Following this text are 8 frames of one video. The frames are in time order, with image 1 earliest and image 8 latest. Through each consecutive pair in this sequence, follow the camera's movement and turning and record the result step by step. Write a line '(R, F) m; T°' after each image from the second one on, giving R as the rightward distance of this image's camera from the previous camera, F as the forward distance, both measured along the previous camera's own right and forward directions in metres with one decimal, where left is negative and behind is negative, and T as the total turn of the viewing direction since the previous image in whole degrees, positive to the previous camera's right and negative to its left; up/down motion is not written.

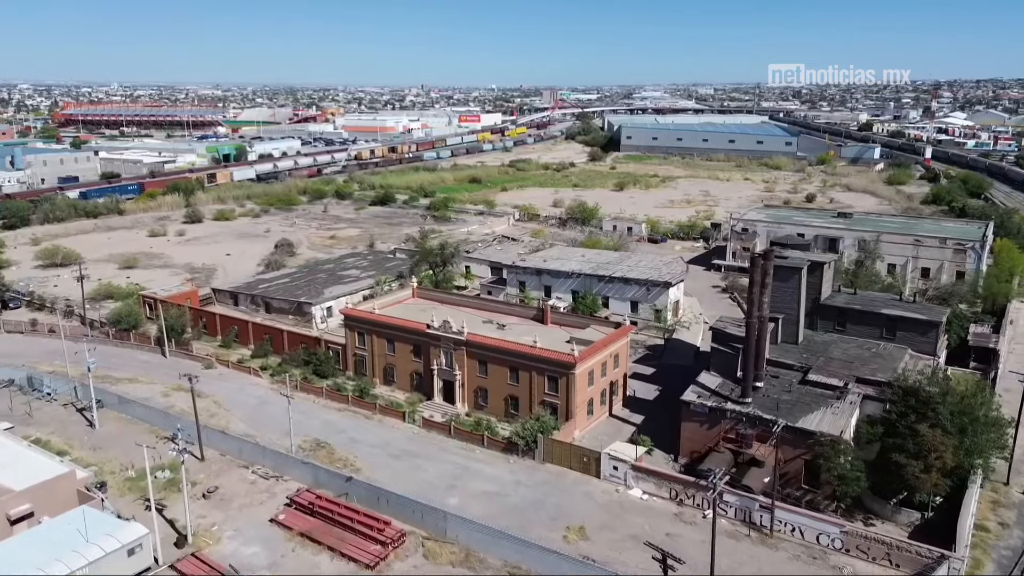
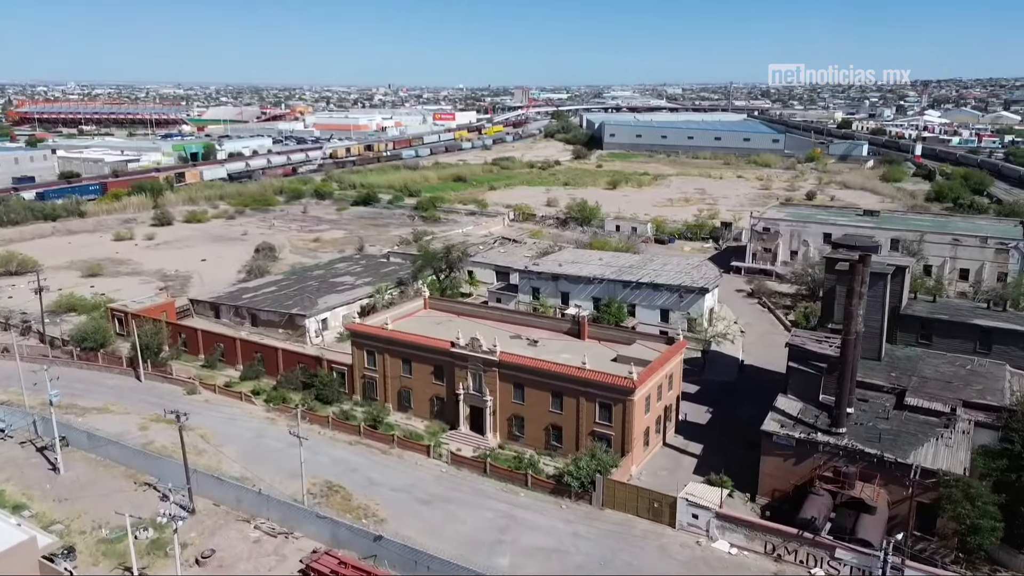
(-3.2, +5.4) m; +2°
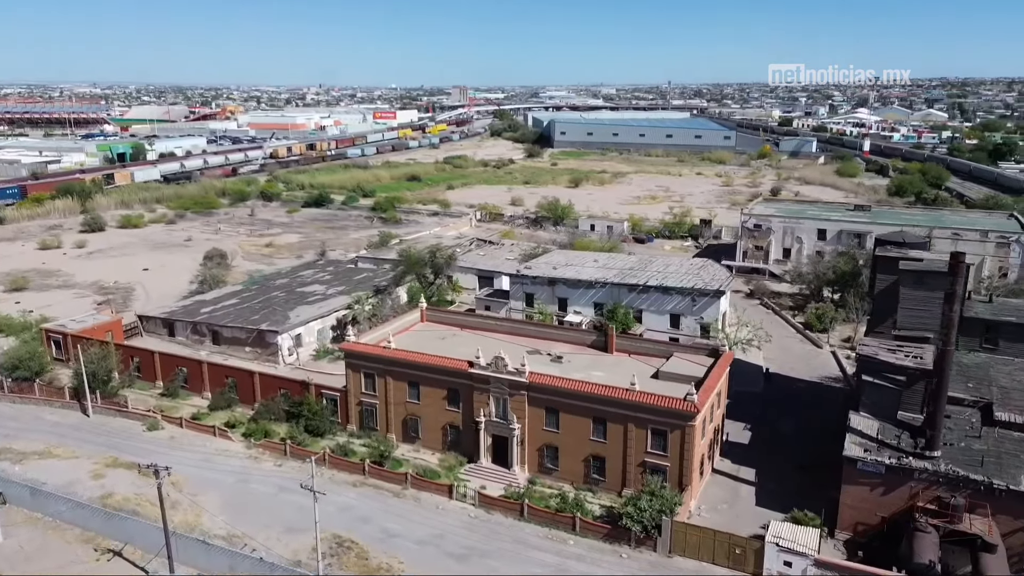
(-3.6, +4.7) m; +5°
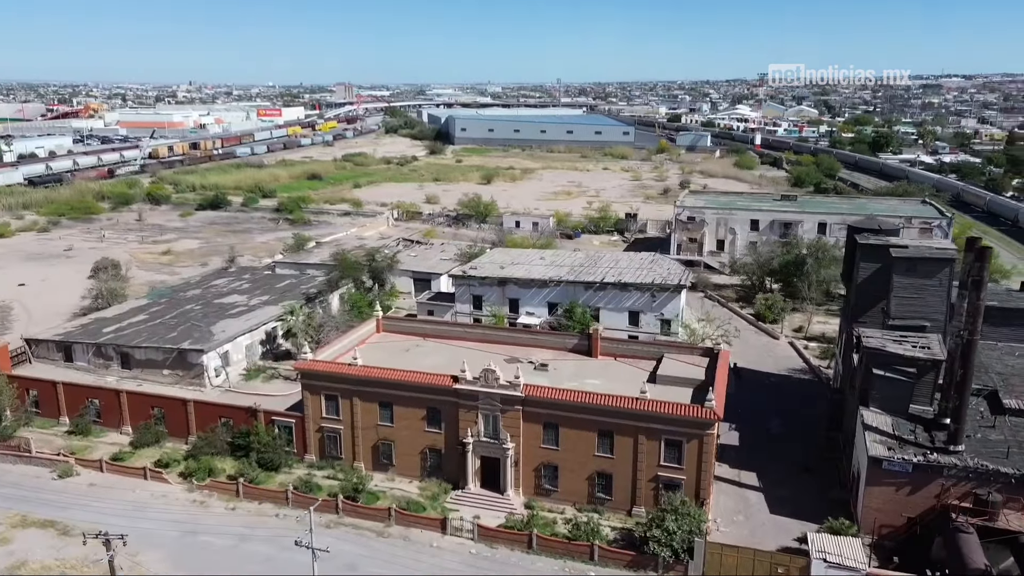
(-3.4, +3.3) m; +8°
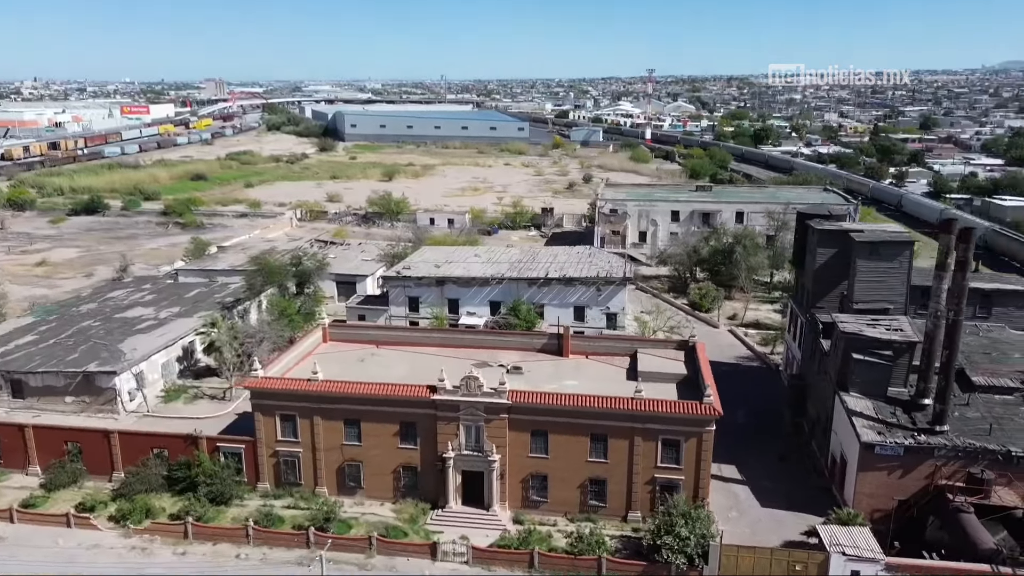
(-3.0, +2.1) m; +9°
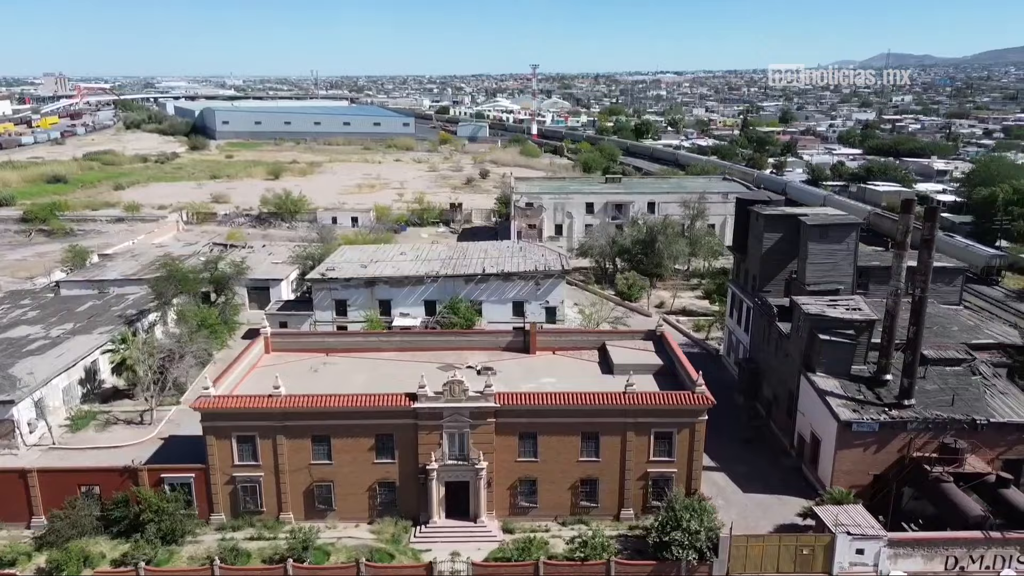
(-3.2, +1.6) m; +9°
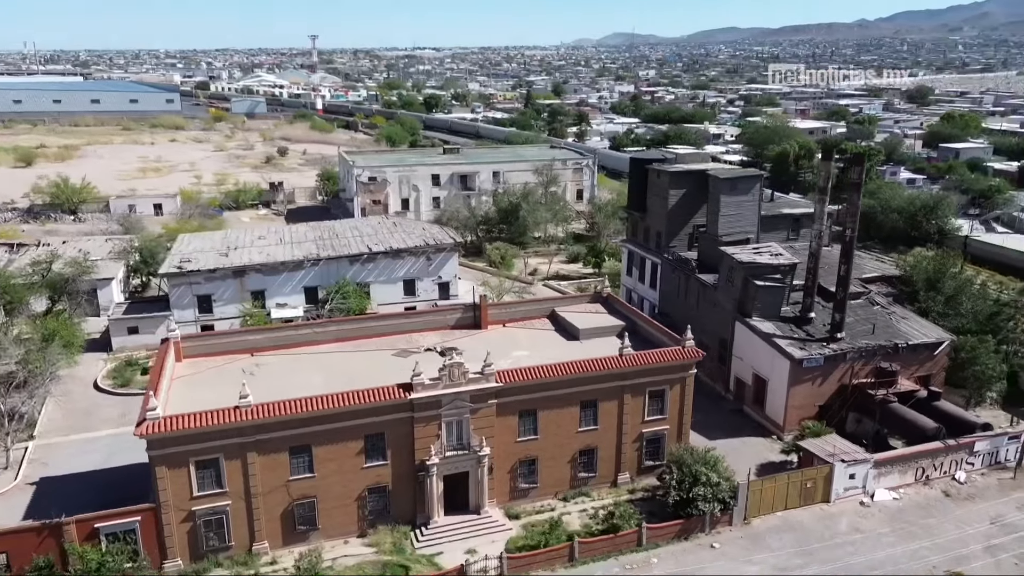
(-6.0, +2.7) m; +17°
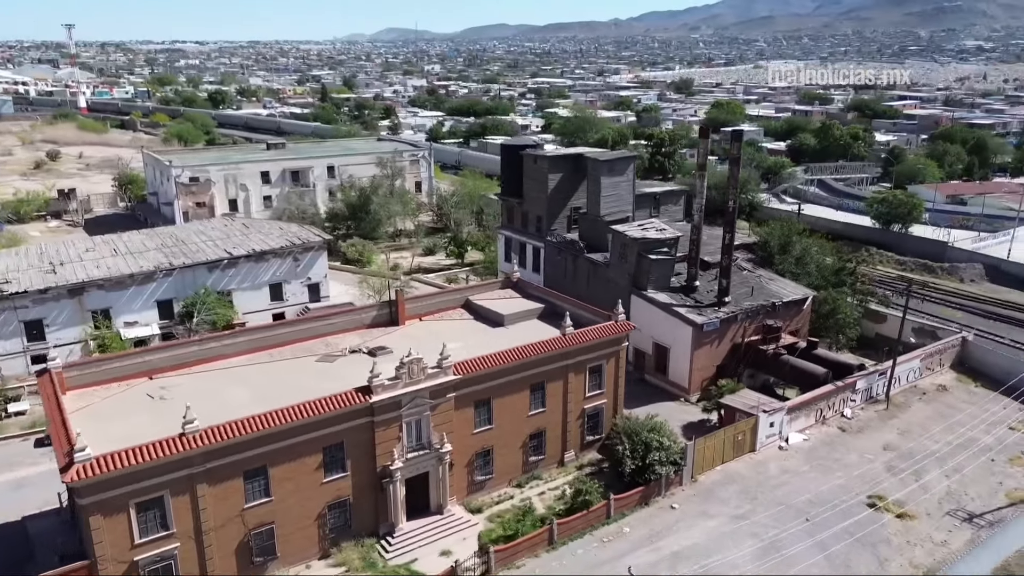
(-4.2, +1.1) m; +16°
